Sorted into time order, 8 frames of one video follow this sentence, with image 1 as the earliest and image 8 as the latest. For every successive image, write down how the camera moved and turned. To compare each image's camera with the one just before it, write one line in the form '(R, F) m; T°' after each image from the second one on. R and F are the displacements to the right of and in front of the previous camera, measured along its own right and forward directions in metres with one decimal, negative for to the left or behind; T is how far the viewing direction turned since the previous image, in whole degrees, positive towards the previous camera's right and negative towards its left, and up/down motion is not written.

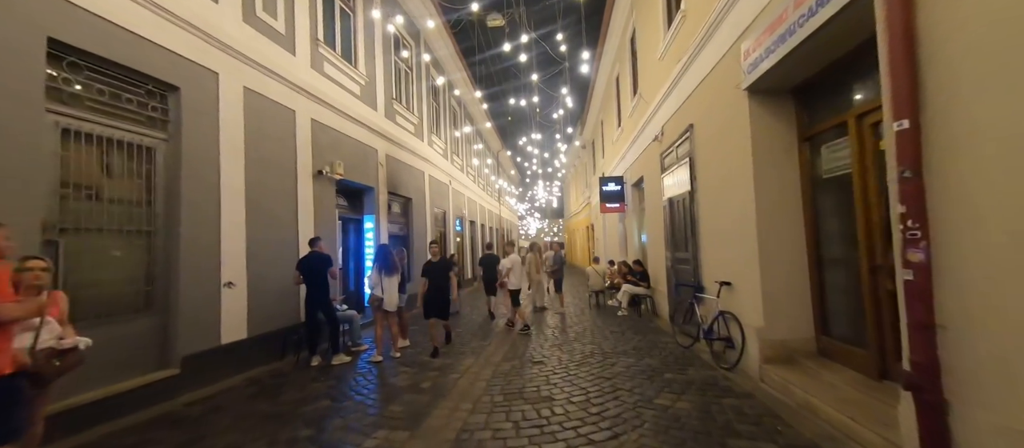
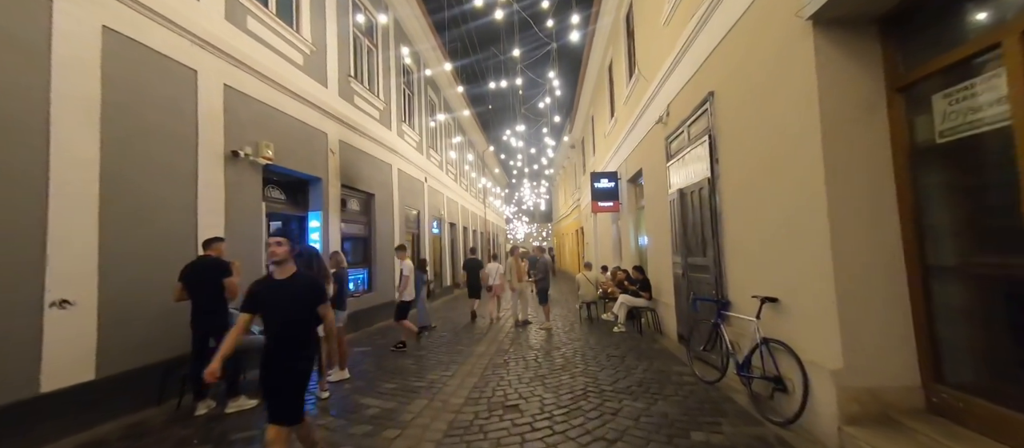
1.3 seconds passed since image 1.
(+0.2, +1.3) m; +2°
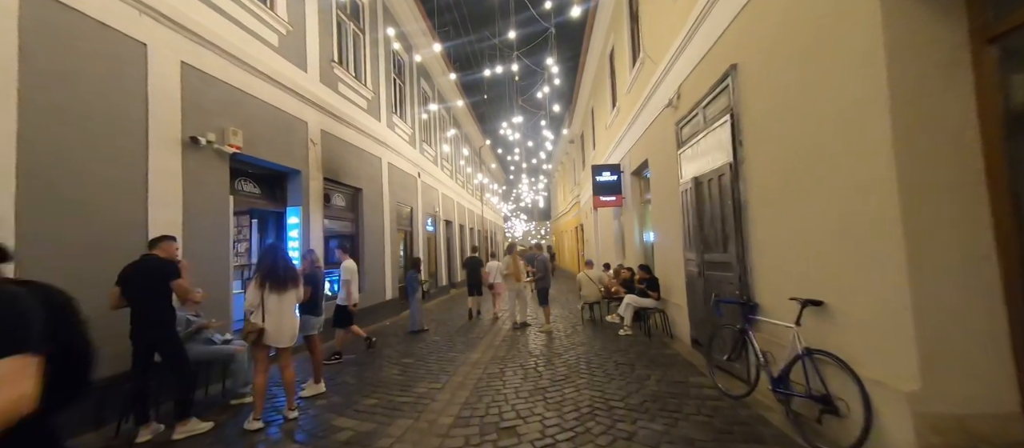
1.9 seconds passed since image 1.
(0.0, +0.5) m; 0°
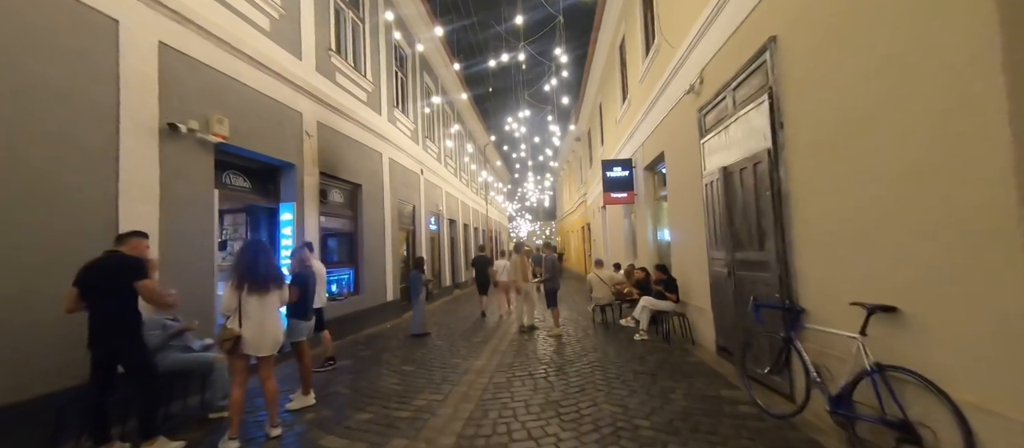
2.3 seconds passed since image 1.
(0.0, +0.4) m; -1°
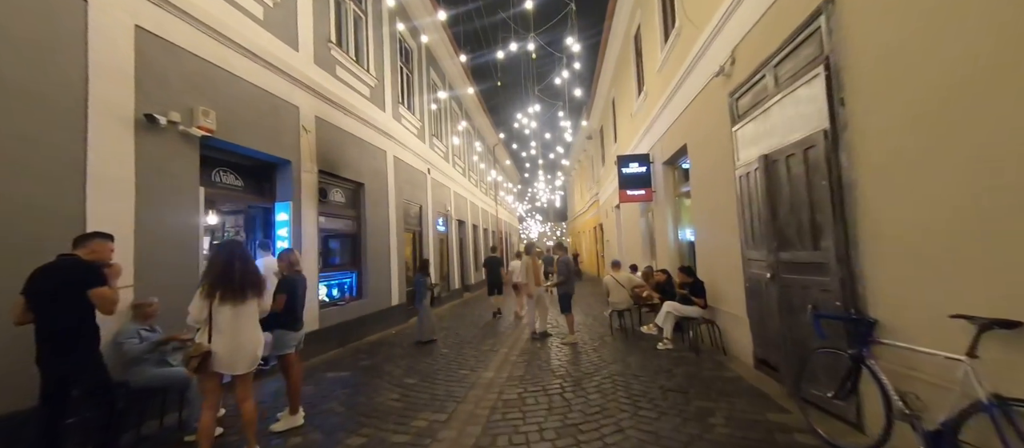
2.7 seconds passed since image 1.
(0.0, +0.5) m; -2°
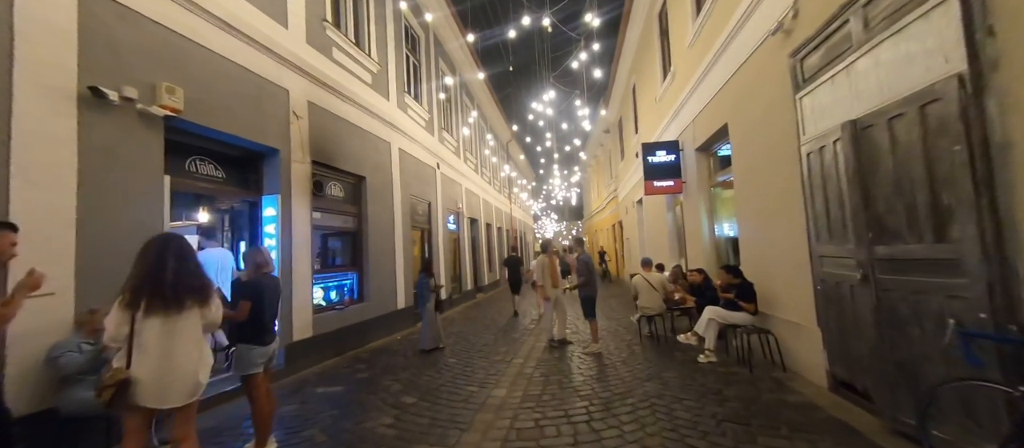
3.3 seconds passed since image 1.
(0.0, +0.7) m; -2°
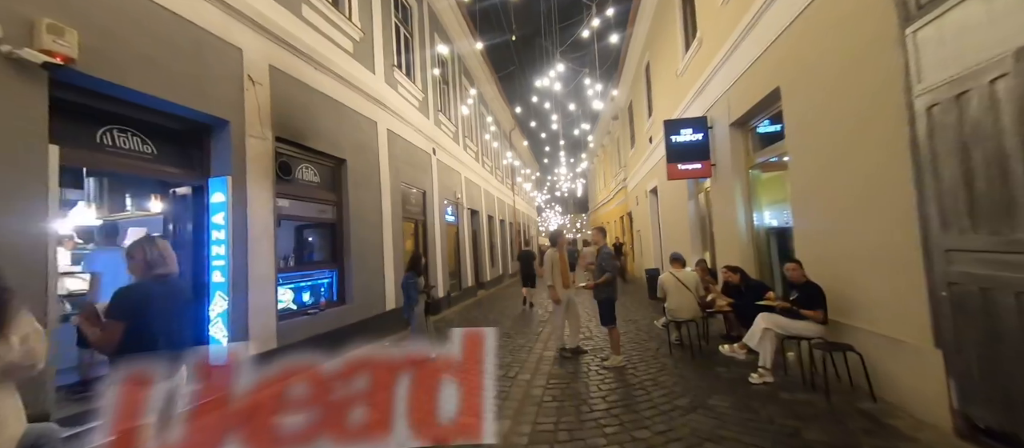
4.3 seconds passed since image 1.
(0.0, +0.9) m; 0°
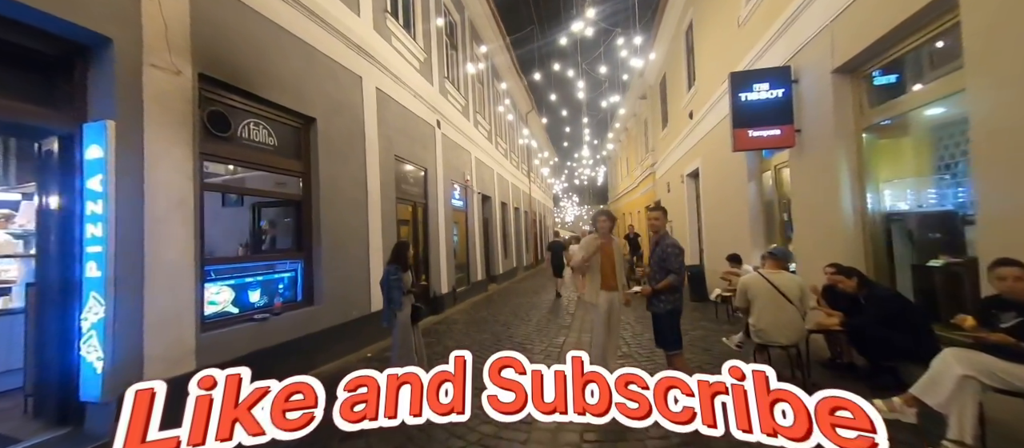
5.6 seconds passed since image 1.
(0.0, +1.4) m; -2°
